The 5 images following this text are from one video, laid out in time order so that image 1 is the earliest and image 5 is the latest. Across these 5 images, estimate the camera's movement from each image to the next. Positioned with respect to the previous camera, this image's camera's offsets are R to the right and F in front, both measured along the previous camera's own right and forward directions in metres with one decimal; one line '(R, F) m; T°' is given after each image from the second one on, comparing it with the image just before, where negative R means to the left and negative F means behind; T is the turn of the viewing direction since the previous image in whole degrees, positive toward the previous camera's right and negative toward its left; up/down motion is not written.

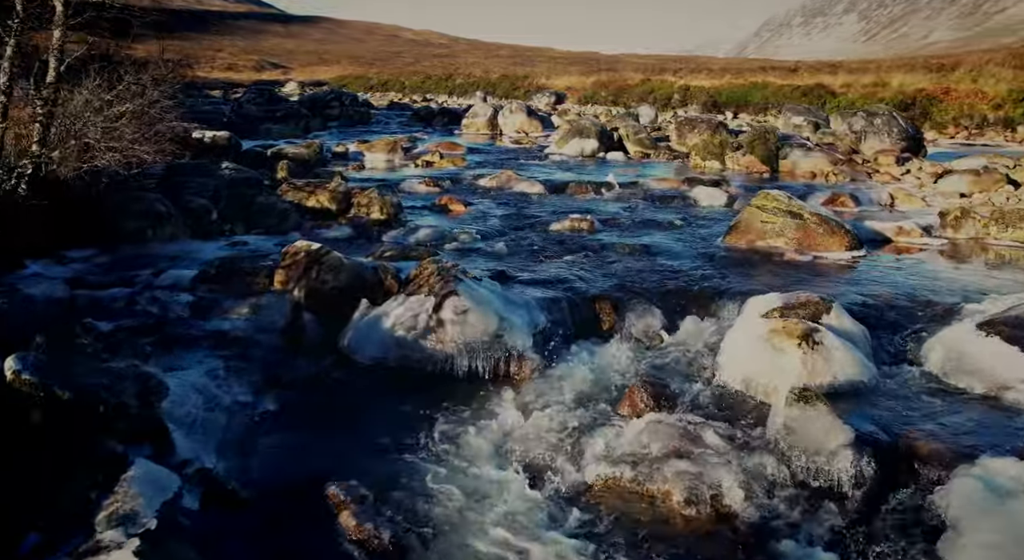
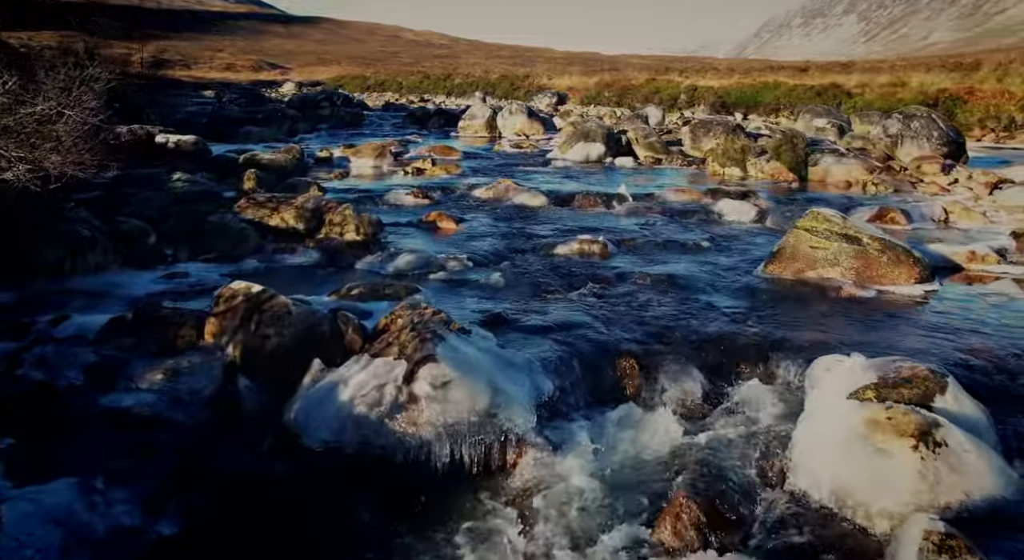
(0.0, +3.3) m; 0°
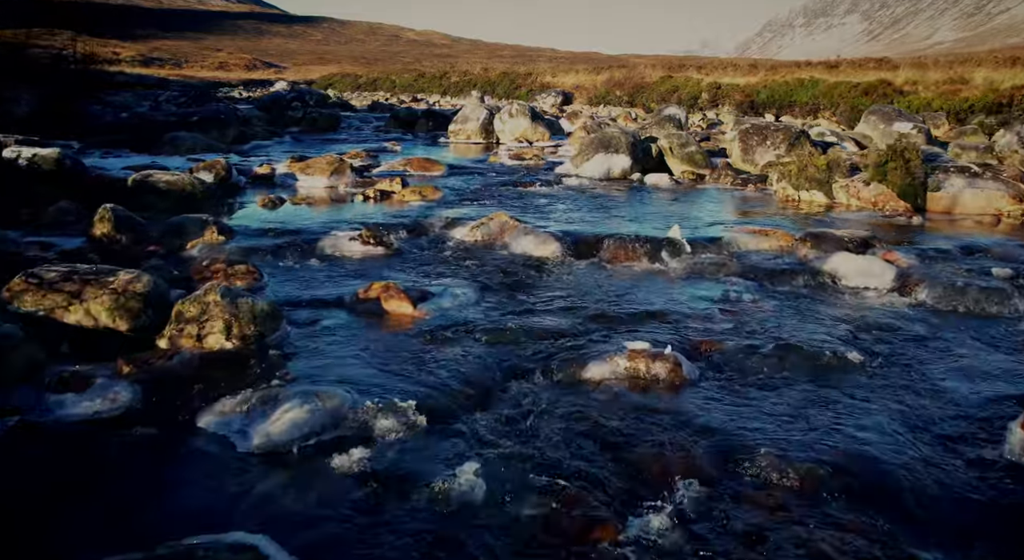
(+0.1, +8.4) m; 0°
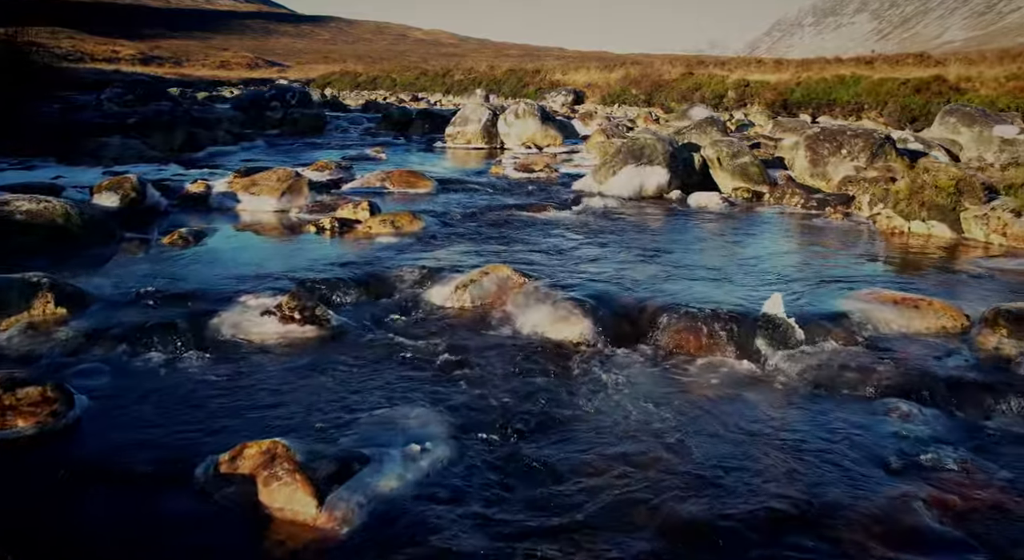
(0.0, +6.2) m; 0°
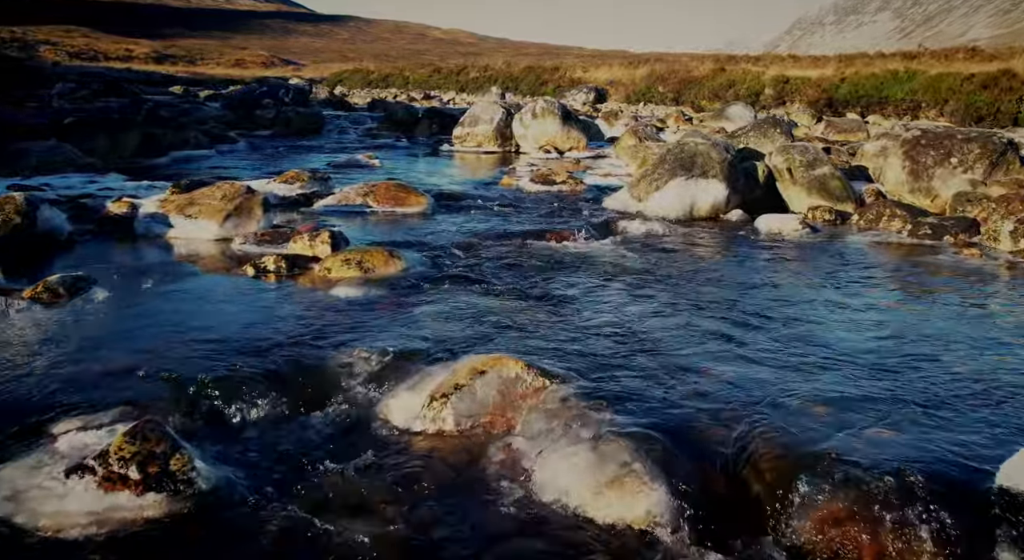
(0.0, +5.0) m; -1°
